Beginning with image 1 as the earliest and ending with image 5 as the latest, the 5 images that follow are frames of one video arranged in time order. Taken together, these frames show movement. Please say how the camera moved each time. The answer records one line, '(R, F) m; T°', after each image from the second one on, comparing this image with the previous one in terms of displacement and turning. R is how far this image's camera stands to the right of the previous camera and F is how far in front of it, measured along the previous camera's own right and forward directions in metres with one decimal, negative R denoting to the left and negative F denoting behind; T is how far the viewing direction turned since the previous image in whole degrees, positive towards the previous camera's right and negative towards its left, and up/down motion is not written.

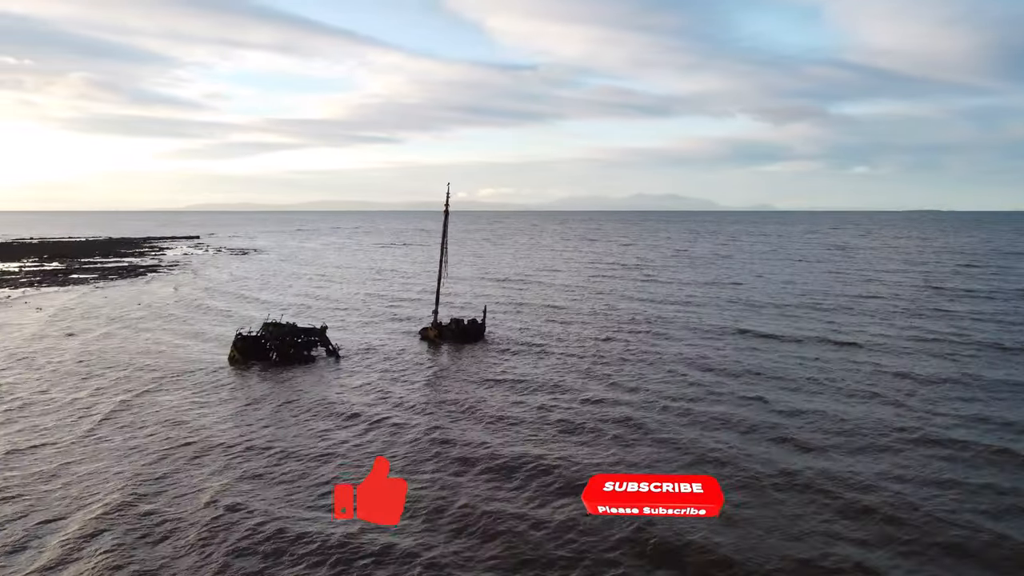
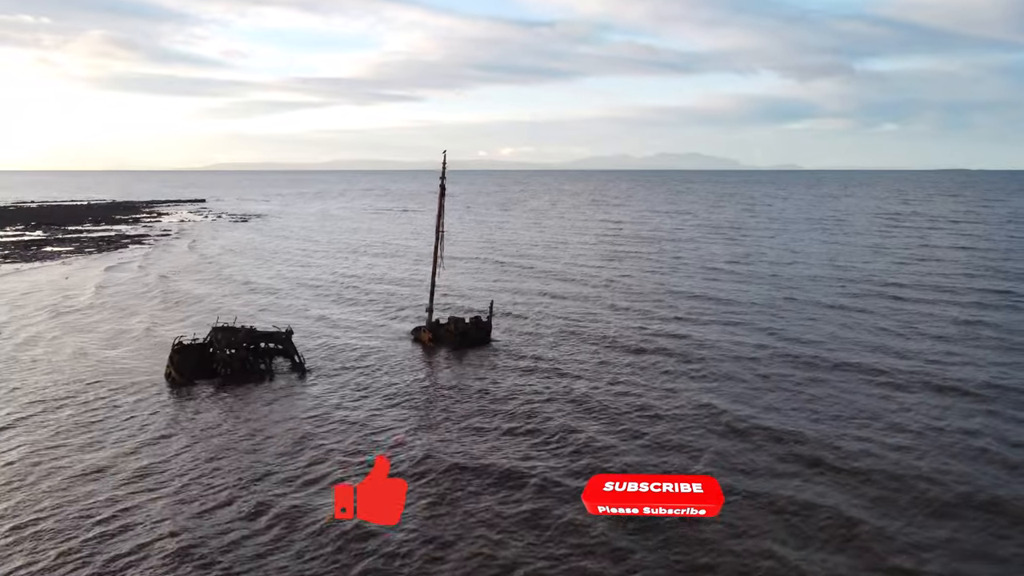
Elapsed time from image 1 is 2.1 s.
(+1.2, +7.5) m; -1°
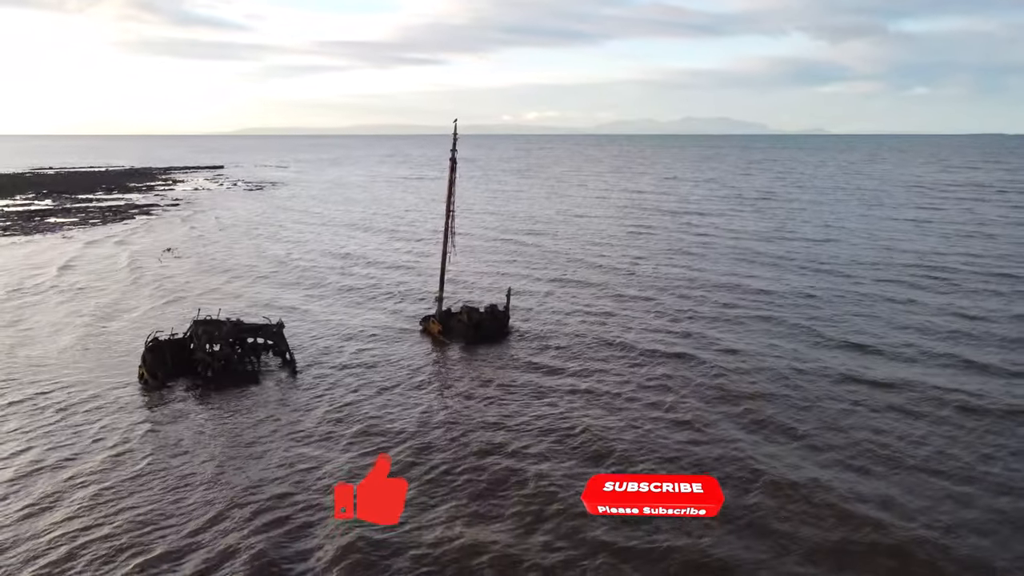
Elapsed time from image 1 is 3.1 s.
(+0.5, +3.6) m; -2°
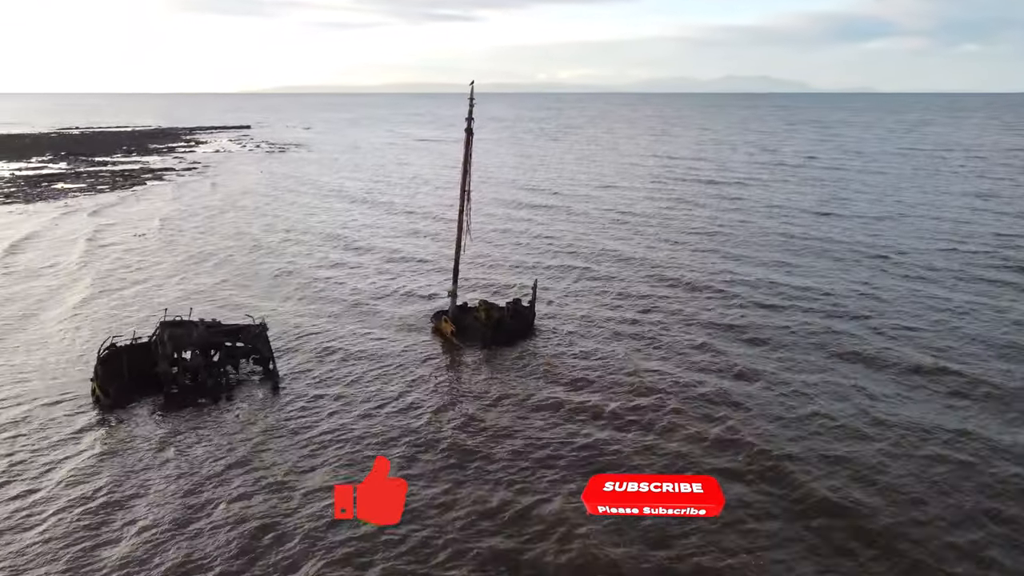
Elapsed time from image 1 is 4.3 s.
(+0.8, +4.4) m; -2°
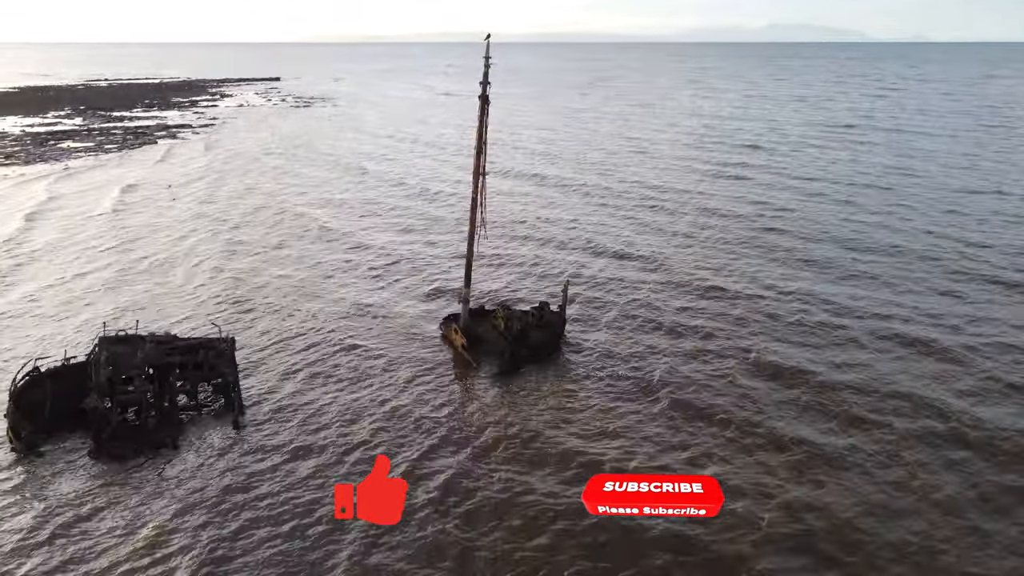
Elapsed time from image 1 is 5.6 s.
(+1.0, +4.9) m; -3°
